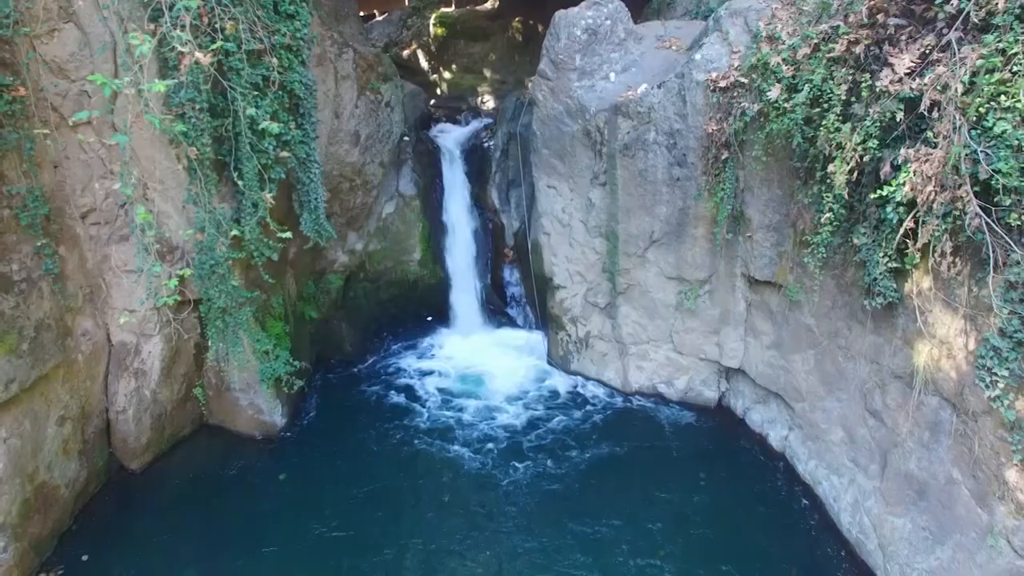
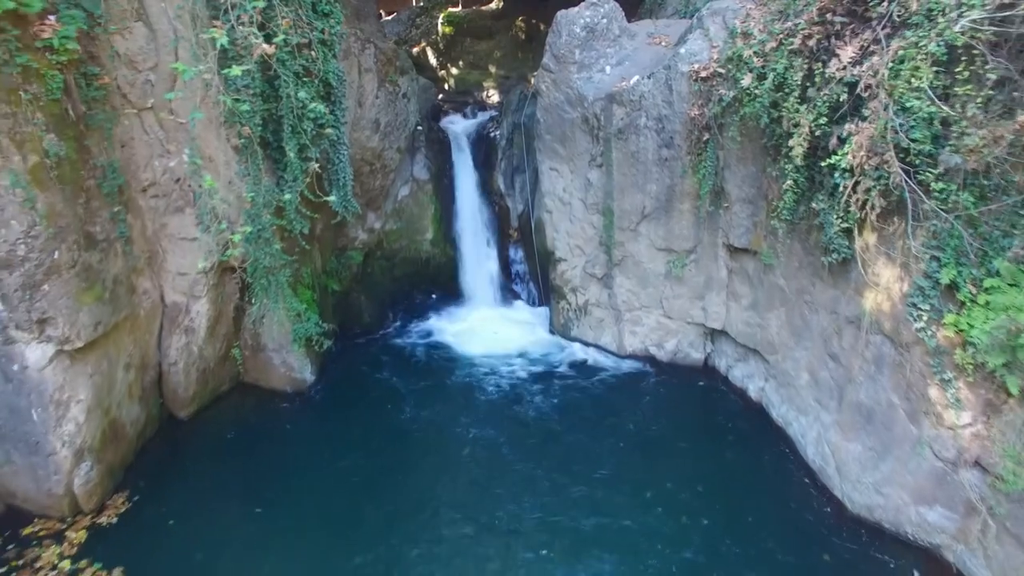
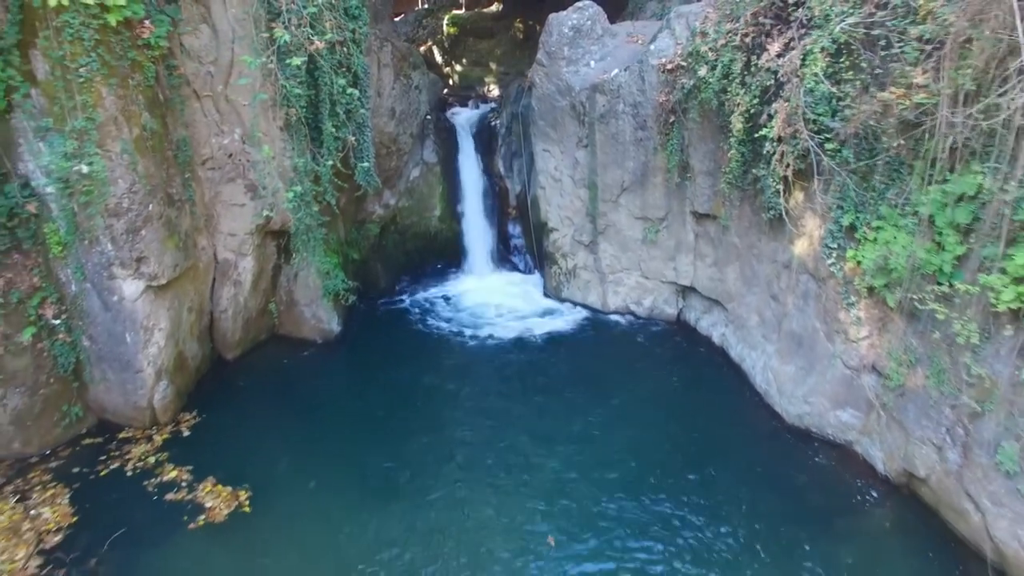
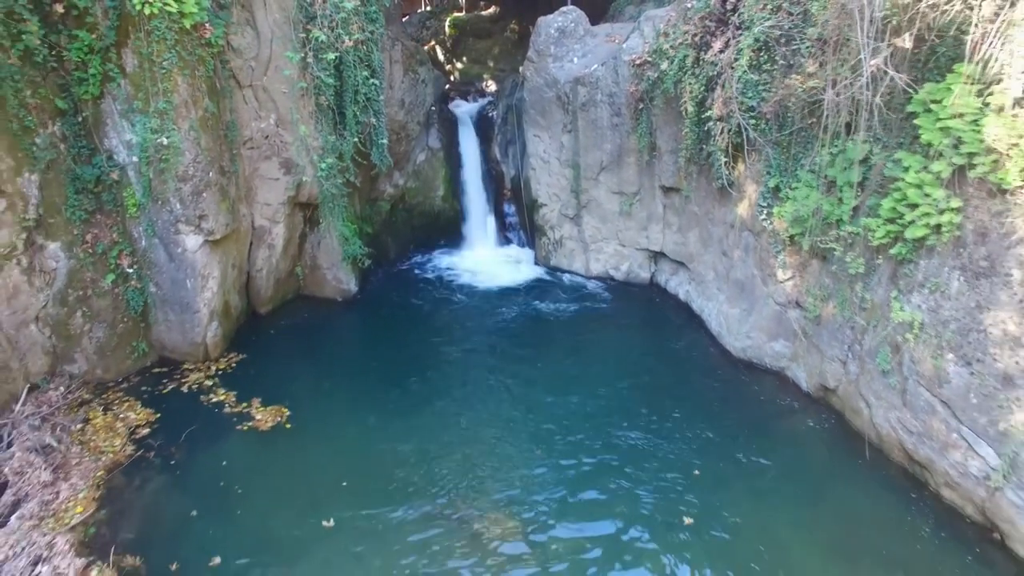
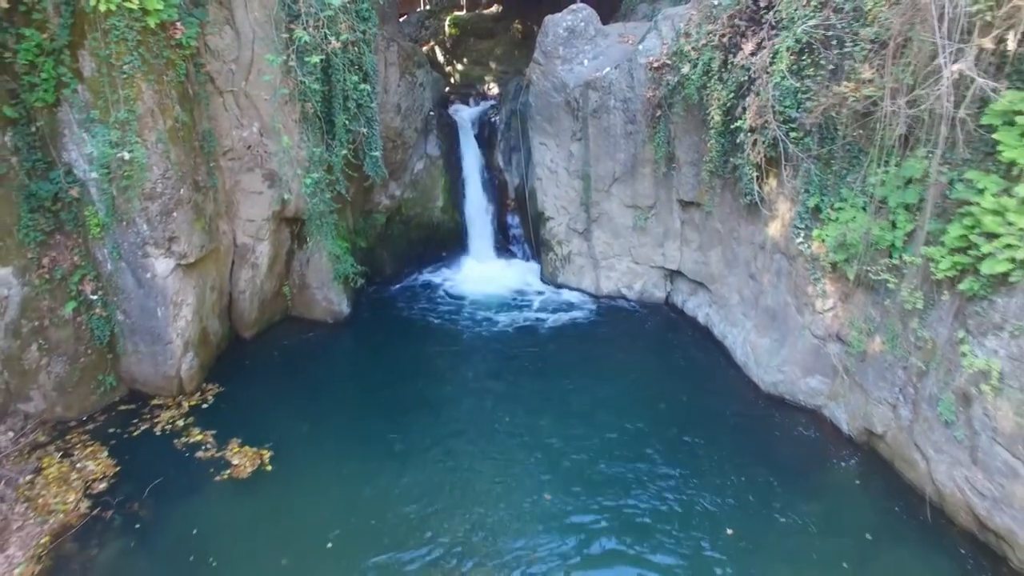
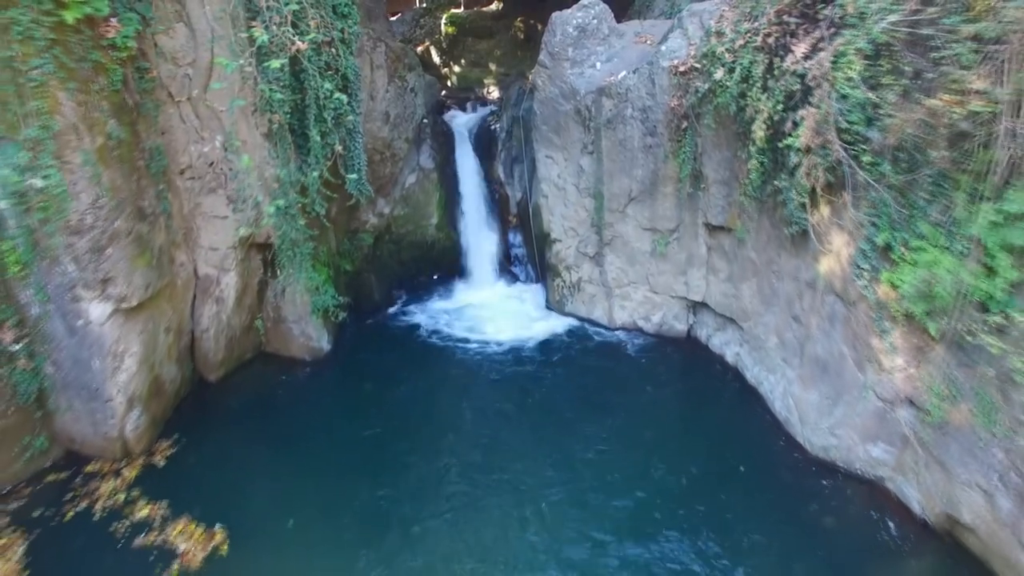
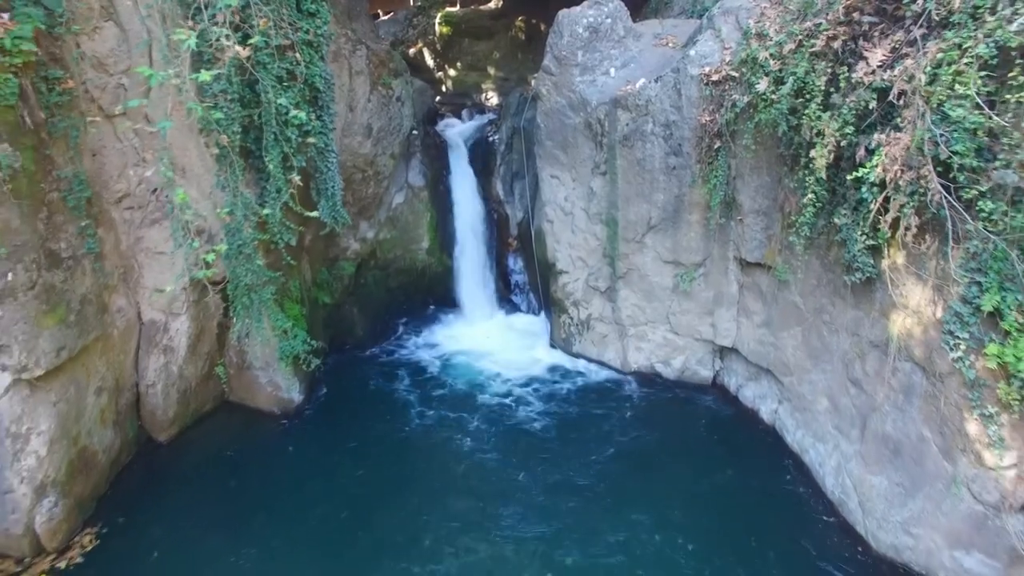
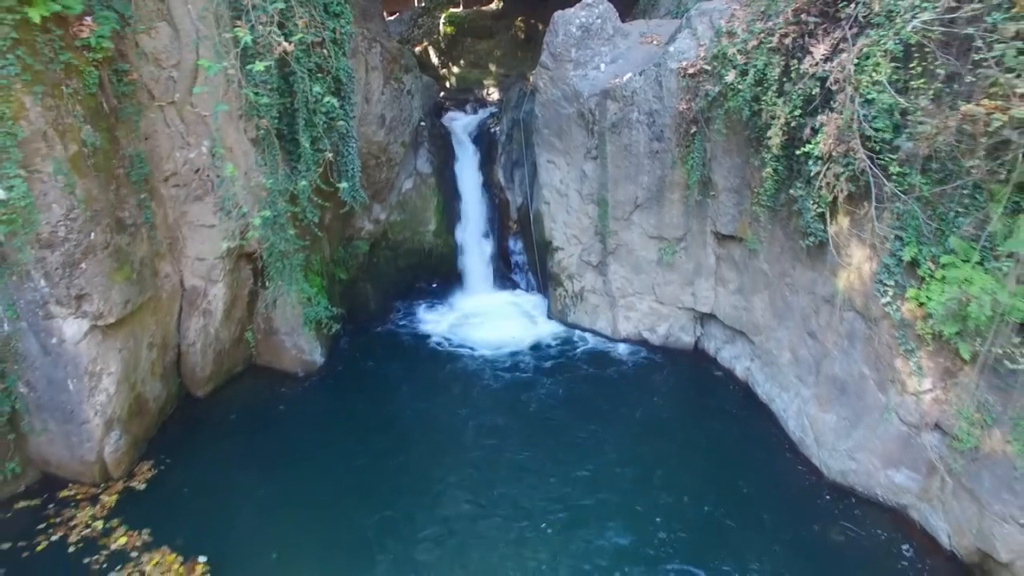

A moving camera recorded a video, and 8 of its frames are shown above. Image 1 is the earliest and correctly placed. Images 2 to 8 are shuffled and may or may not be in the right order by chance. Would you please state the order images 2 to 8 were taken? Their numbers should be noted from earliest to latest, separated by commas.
7, 2, 8, 6, 3, 5, 4
